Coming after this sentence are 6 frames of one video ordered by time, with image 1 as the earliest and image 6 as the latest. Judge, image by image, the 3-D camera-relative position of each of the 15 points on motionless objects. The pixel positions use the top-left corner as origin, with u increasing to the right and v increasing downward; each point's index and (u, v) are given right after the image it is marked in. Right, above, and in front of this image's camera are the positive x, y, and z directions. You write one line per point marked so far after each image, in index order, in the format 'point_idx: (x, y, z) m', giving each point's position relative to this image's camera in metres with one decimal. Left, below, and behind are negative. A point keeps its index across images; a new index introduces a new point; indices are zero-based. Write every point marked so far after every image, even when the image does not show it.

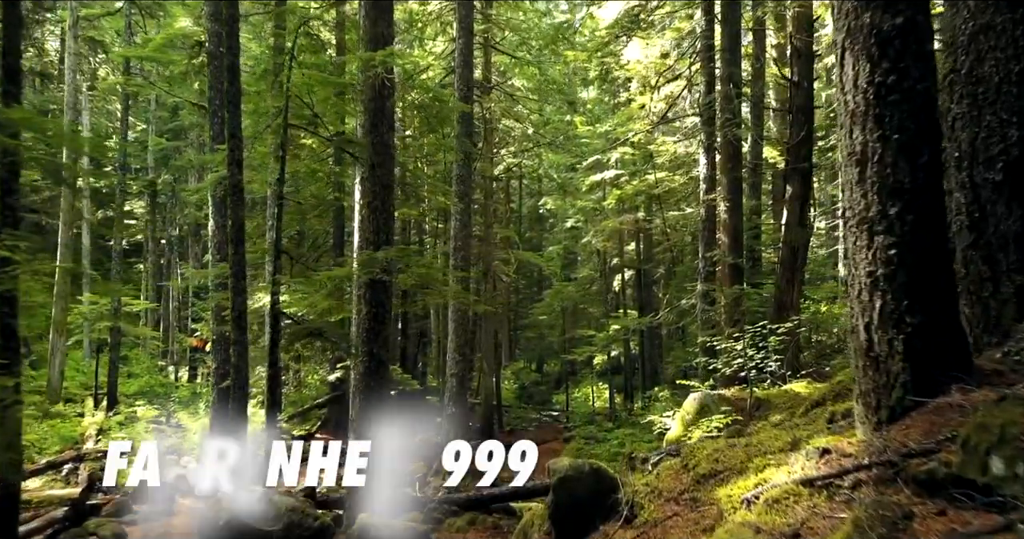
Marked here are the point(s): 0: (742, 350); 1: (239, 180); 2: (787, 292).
0: (+2.8, -1.0, +9.0) m
1: (-3.1, +1.0, +8.3) m
2: (+4.3, -0.4, +11.5) m
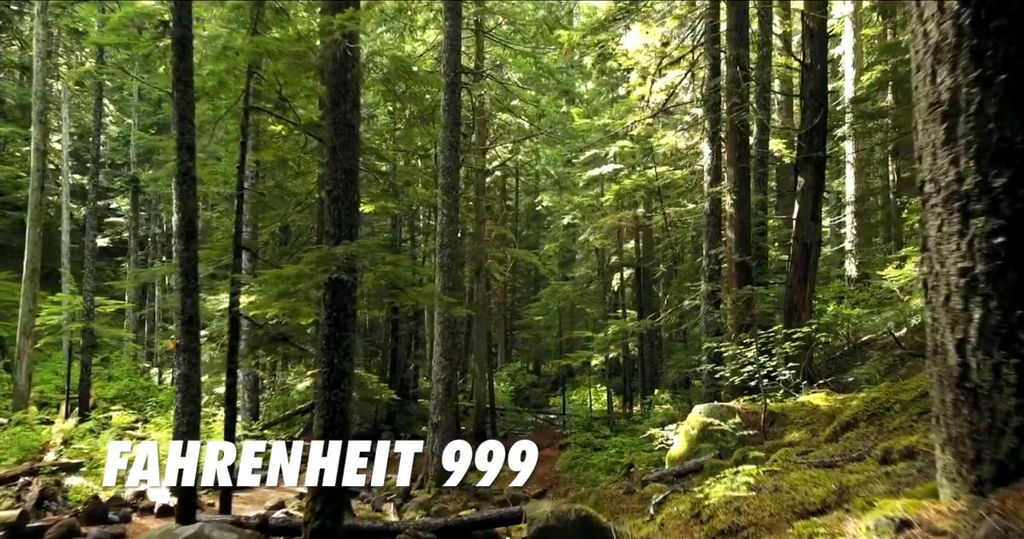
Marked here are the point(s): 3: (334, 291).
0: (+2.7, -1.0, +8.1) m
1: (-3.3, +1.1, +7.4) m
2: (+4.2, -0.3, +10.6) m
3: (-1.5, -0.2, +6.1) m
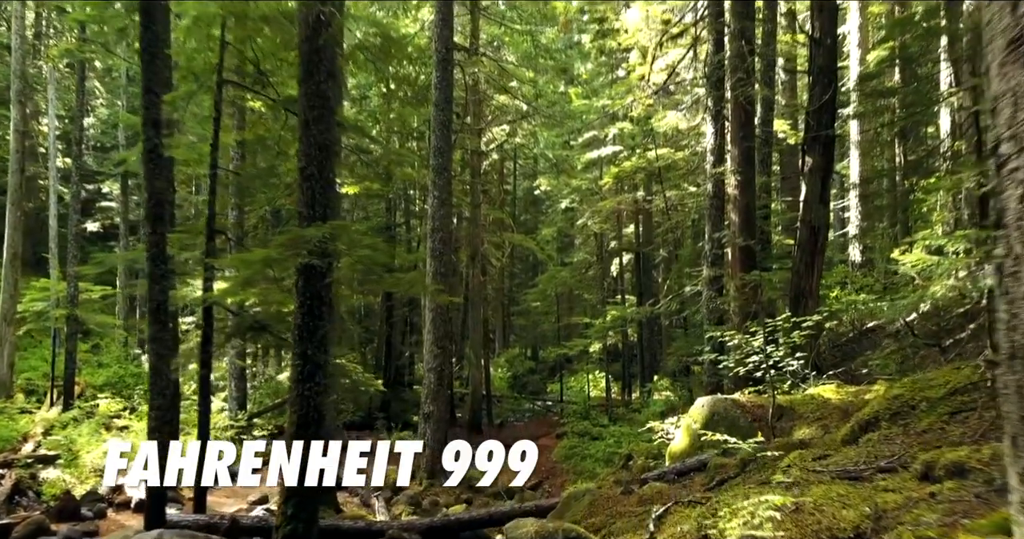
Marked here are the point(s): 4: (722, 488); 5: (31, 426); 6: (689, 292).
0: (+2.6, -0.8, +7.6) m
1: (-3.4, +1.2, +6.9) m
2: (+4.1, -0.1, +10.1) m
3: (-1.6, -0.1, +5.6) m
4: (+1.4, -1.5, +4.9) m
5: (-9.2, -3.0, +14.0) m
6: (+3.1, -0.4, +12.7) m
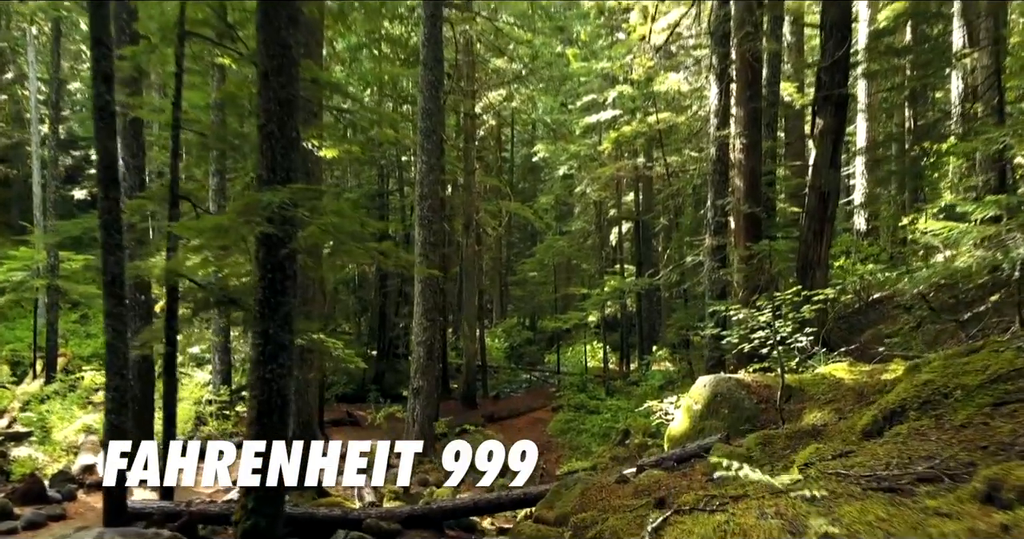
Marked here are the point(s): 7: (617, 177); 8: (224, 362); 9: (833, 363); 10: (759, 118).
0: (+2.5, -0.5, +7.1) m
1: (-3.5, +1.5, +6.3) m
2: (+3.9, +0.3, +9.6) m
3: (-1.7, +0.2, +5.0) m
4: (+1.3, -1.3, +4.4) m
5: (-9.4, -2.4, +13.5) m
6: (+3.0, +0.1, +12.1) m
7: (+2.8, +2.5, +19.3) m
8: (-5.6, -1.8, +14.1) m
9: (+3.1, -0.9, +7.0) m
10: (+3.4, +2.1, +10.1) m
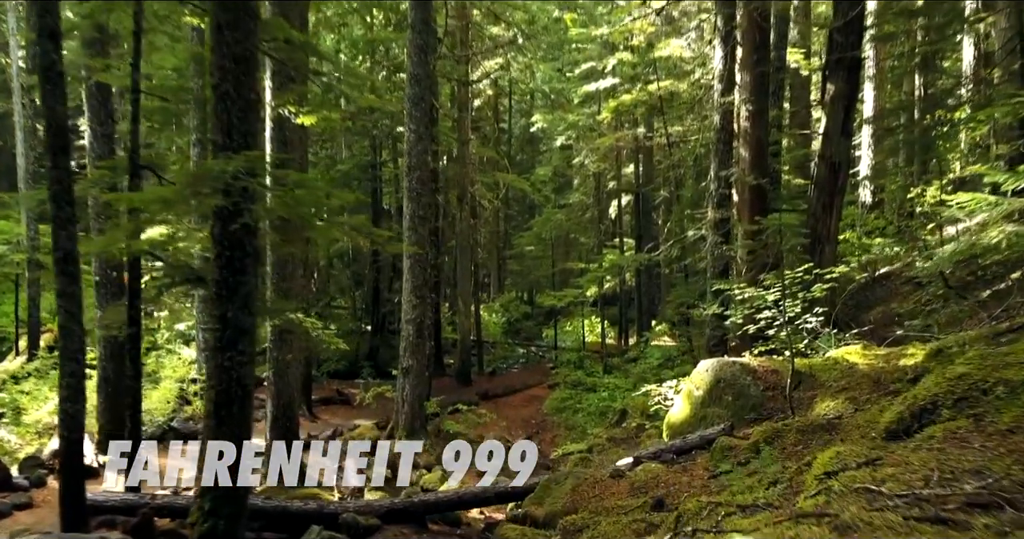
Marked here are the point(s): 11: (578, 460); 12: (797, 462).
0: (+2.4, -0.3, +6.6) m
1: (-3.6, +1.7, +5.7) m
2: (+3.8, +0.6, +9.0) m
3: (-1.8, +0.3, +4.5) m
4: (+1.2, -1.2, +4.0) m
5: (-9.5, -2.0, +13.1) m
6: (+2.9, +0.5, +11.6) m
7: (+2.7, +3.1, +18.7) m
8: (-5.7, -1.3, +13.6) m
9: (+3.0, -0.7, +6.5) m
10: (+3.3, +2.4, +9.5) m
11: (+0.9, -2.5, +9.7) m
12: (+1.6, -1.1, +4.1) m
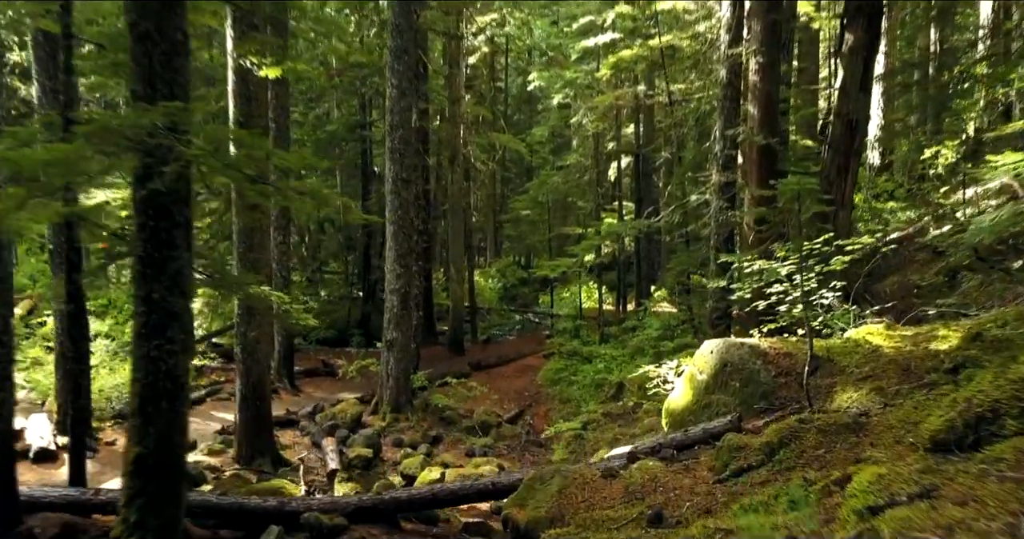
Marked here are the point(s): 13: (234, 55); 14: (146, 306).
0: (+2.2, 0.0, +5.9) m
1: (-3.7, +1.9, +5.0) m
2: (+3.7, +1.0, +8.3) m
3: (-1.9, +0.4, +3.8) m
4: (+1.1, -1.1, +3.4) m
5: (-9.6, -1.4, +12.5) m
6: (+2.7, +1.0, +10.9) m
7: (+2.5, +4.0, +17.8) m
8: (-5.8, -0.7, +13.0) m
9: (+2.8, -0.4, +5.8) m
10: (+3.2, +2.8, +8.7) m
11: (+0.7, -2.1, +9.2) m
12: (+1.5, -1.0, +3.5) m
13: (-2.8, +2.2, +7.3) m
14: (-2.0, -0.2, +4.0) m
